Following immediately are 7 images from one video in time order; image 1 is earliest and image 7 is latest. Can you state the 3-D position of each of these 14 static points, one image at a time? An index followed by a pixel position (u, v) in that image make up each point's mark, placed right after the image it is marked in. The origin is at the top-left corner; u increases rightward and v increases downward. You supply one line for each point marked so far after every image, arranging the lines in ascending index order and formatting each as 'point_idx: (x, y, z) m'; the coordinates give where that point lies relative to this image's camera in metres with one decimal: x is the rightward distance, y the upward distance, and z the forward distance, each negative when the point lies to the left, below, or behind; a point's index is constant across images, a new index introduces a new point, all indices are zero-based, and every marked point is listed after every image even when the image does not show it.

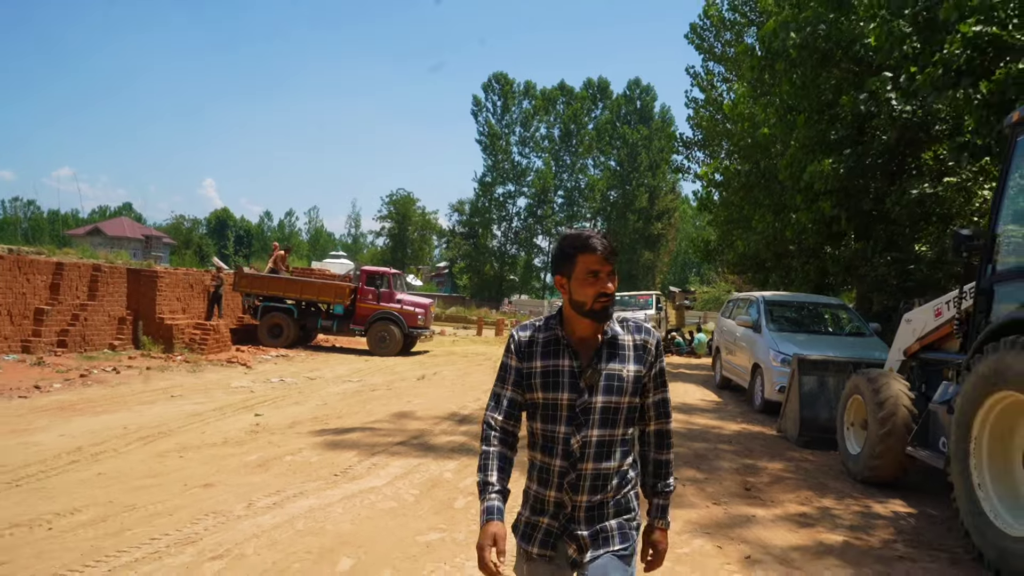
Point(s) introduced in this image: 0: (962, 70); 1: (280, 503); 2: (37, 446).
0: (+6.2, +3.0, +9.6) m
1: (-1.6, -1.5, +4.9) m
2: (-5.0, -1.7, +7.4) m
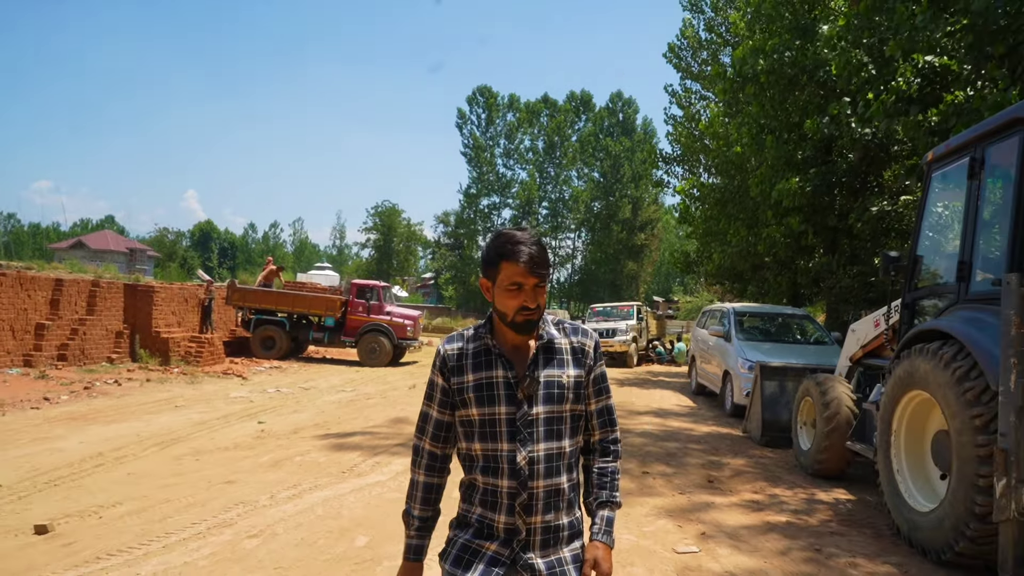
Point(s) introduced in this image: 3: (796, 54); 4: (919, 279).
0: (+6.0, +2.9, +10.5) m
1: (-1.7, -1.6, +5.6) m
2: (-5.1, -1.9, +8.0) m
3: (+5.7, +4.7, +14.0) m
4: (+3.3, +0.1, +5.7) m
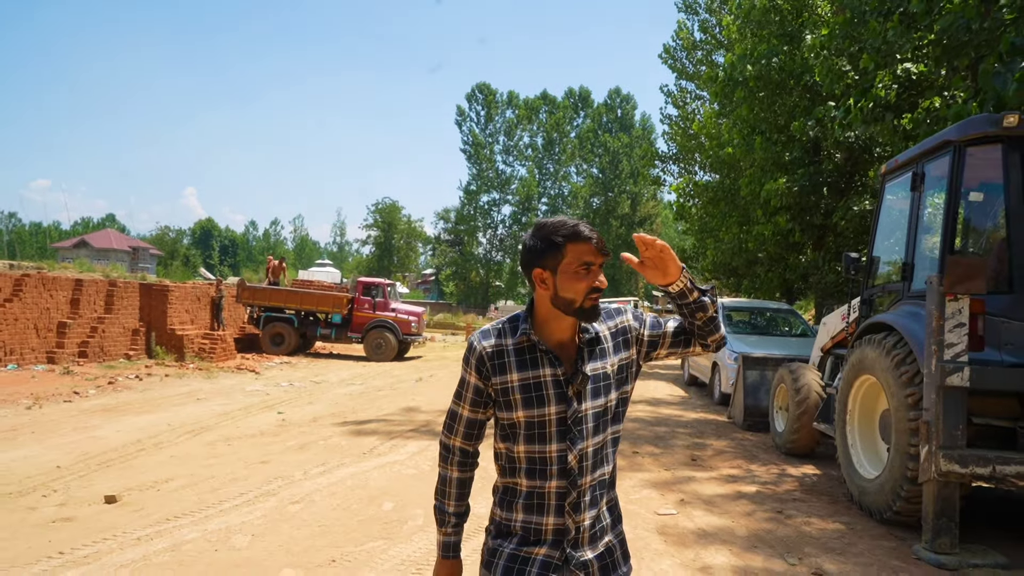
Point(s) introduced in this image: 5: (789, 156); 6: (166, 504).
0: (+6.0, +2.9, +11.2) m
1: (-1.6, -1.7, +6.3) m
2: (-5.1, -1.9, +8.7) m
3: (+5.7, +4.8, +14.7) m
4: (+3.3, +0.1, +6.5) m
5: (+6.1, +2.9, +15.3) m
6: (-2.6, -1.6, +5.3) m
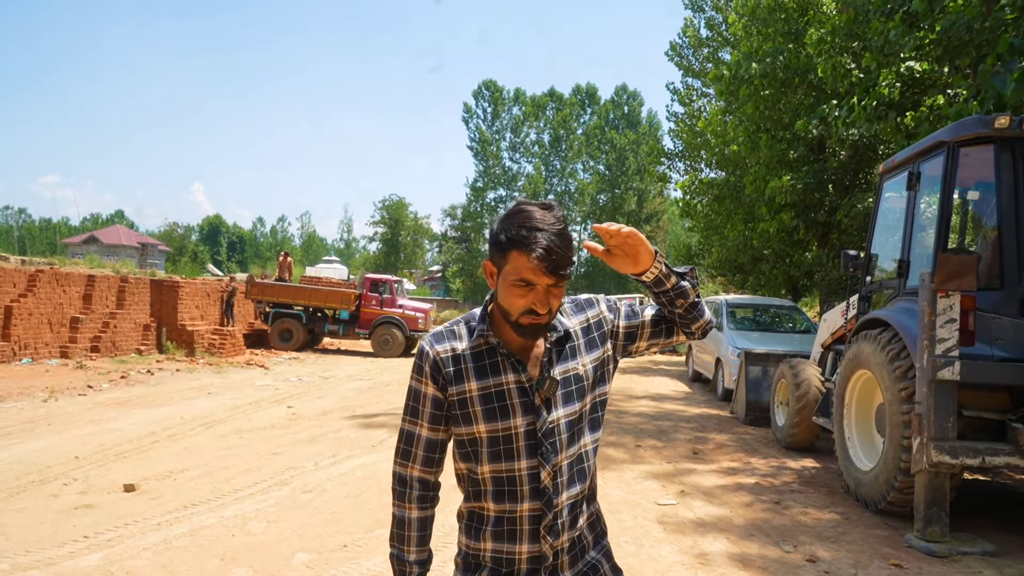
0: (+6.1, +3.0, +11.3) m
1: (-1.6, -1.6, +6.5) m
2: (-5.0, -1.8, +8.9) m
3: (+5.8, +4.8, +14.8) m
4: (+3.4, +0.1, +6.6) m
5: (+6.2, +3.0, +15.4) m
6: (-2.6, -1.6, +5.5) m
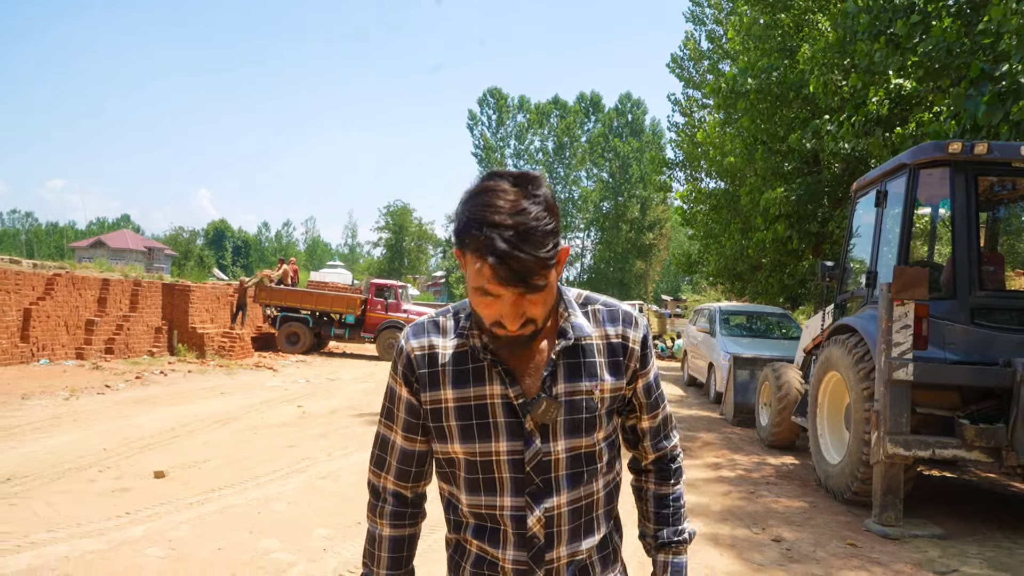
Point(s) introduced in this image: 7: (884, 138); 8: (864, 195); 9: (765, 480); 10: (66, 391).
0: (+6.2, +2.8, +11.8) m
1: (-1.6, -1.7, +7.0) m
2: (-5.0, -1.9, +9.5) m
3: (+5.9, +4.7, +15.4) m
4: (+3.4, 0.0, +7.1) m
5: (+6.3, +2.8, +15.9) m
6: (-2.6, -1.6, +6.0) m
7: (+6.2, +2.5, +11.7) m
8: (+3.5, +0.9, +7.0) m
9: (+2.4, -1.8, +6.6) m
10: (-8.0, -1.8, +12.6) m
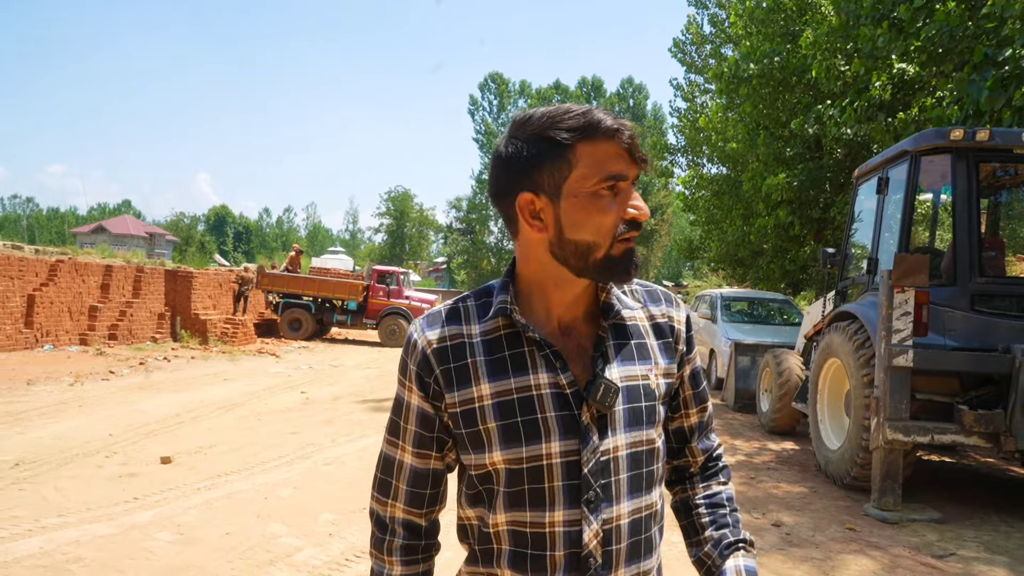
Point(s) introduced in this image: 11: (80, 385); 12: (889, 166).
0: (+6.2, +3.1, +11.8) m
1: (-1.6, -1.5, +7.1) m
2: (-5.0, -1.7, +9.5) m
3: (+5.9, +5.0, +15.3) m
4: (+3.4, +0.2, +7.1) m
5: (+6.3, +3.1, +15.8) m
6: (-2.6, -1.5, +6.1) m
7: (+6.2, +2.7, +11.7) m
8: (+3.5, +1.1, +7.0) m
9: (+2.4, -1.7, +6.6) m
10: (-8.0, -1.6, +12.7) m
11: (-7.4, -1.7, +12.0) m
12: (+3.4, +1.1, +6.3) m
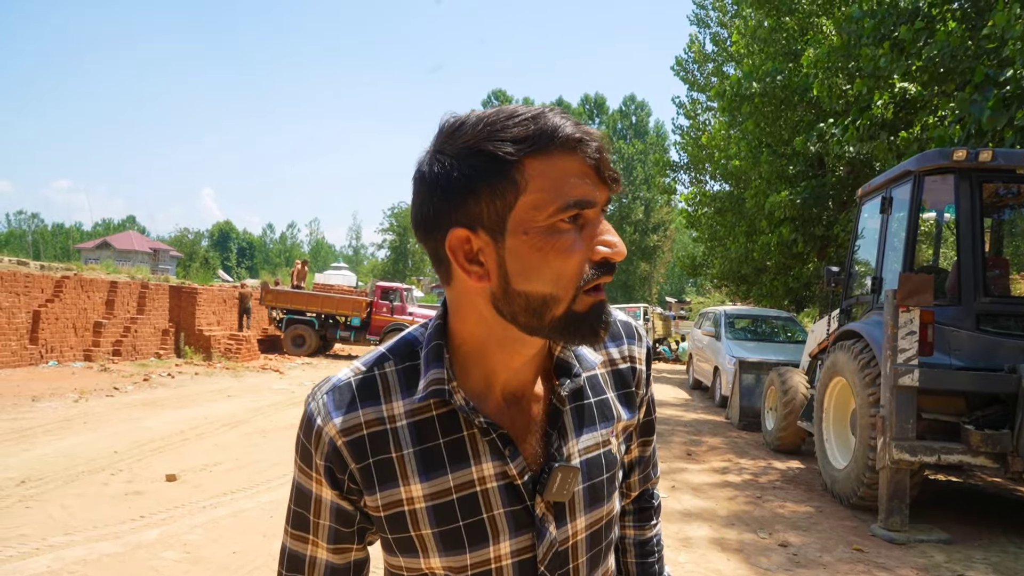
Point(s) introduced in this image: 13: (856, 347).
0: (+6.3, +2.8, +11.8) m
1: (-1.5, -1.7, +7.1) m
2: (-5.0, -1.9, +9.6) m
3: (+6.0, +4.6, +15.4) m
4: (+3.5, 0.0, +7.1) m
5: (+6.4, +2.7, +15.9) m
6: (-2.5, -1.7, +6.1) m
7: (+6.3, +2.4, +11.8) m
8: (+3.6, +0.9, +7.0) m
9: (+2.4, -1.9, +6.6) m
10: (-7.9, -1.9, +12.7) m
11: (-7.3, -1.9, +12.0) m
12: (+3.4, +0.9, +6.3) m
13: (+2.9, -0.5, +6.0) m
